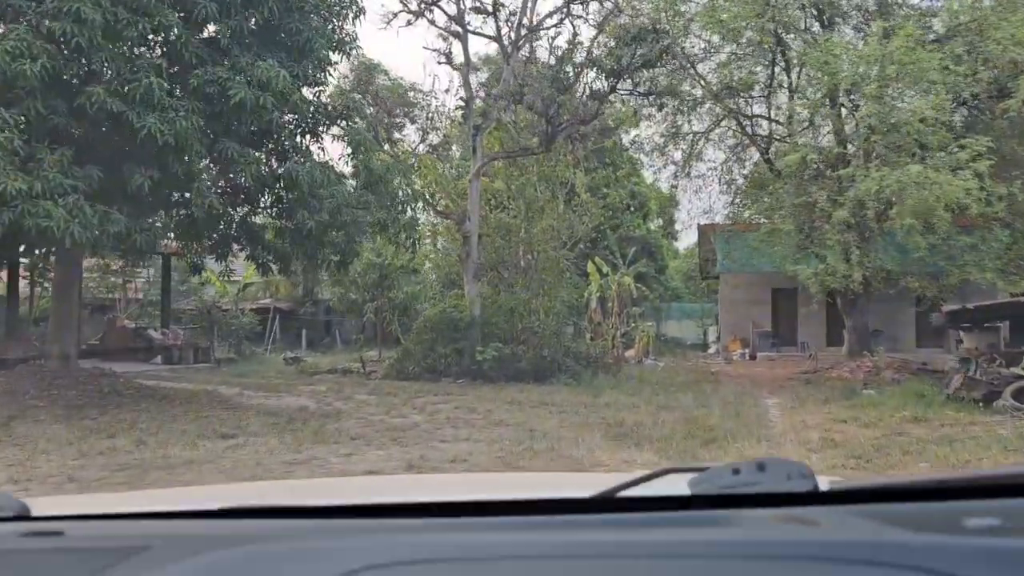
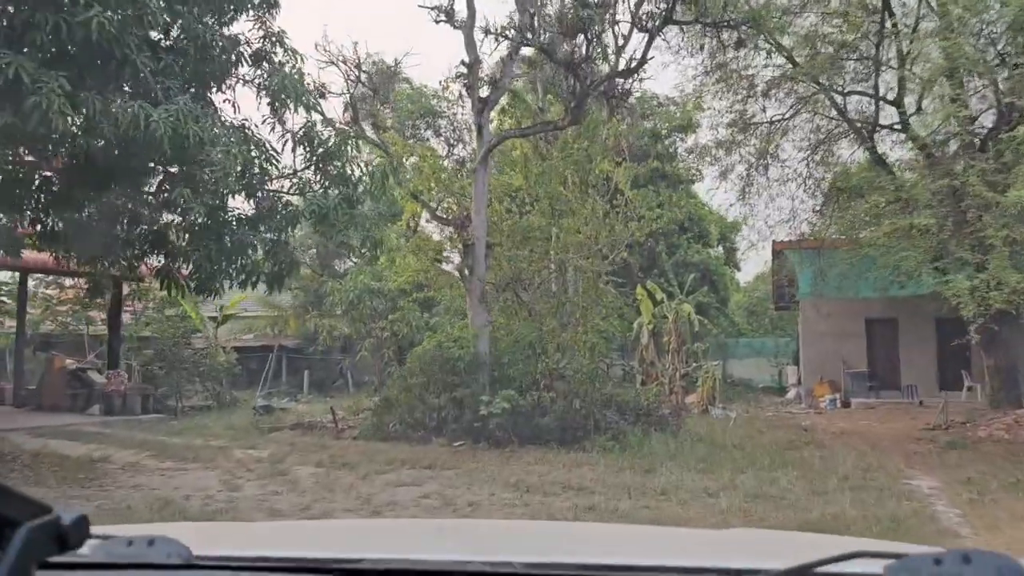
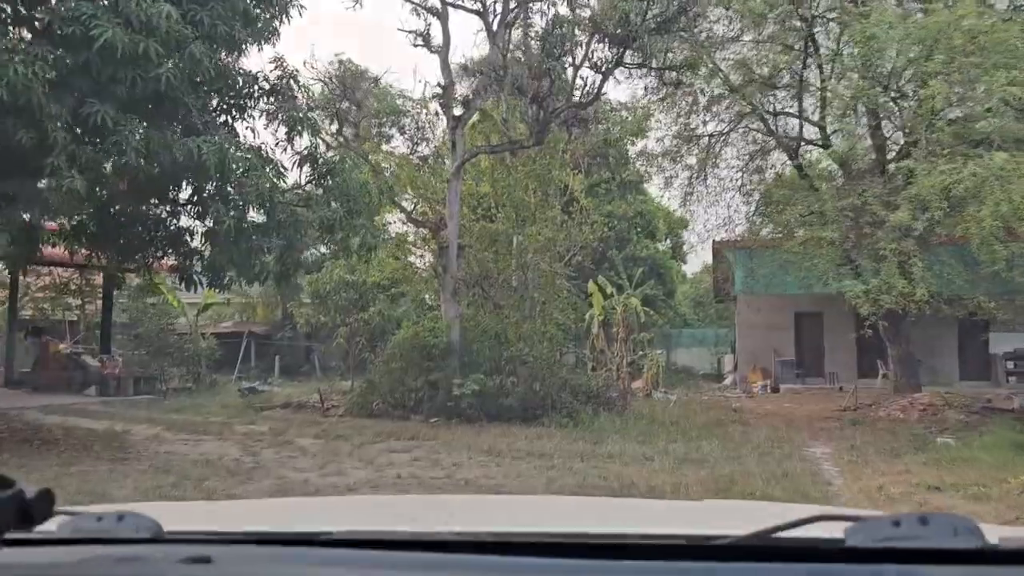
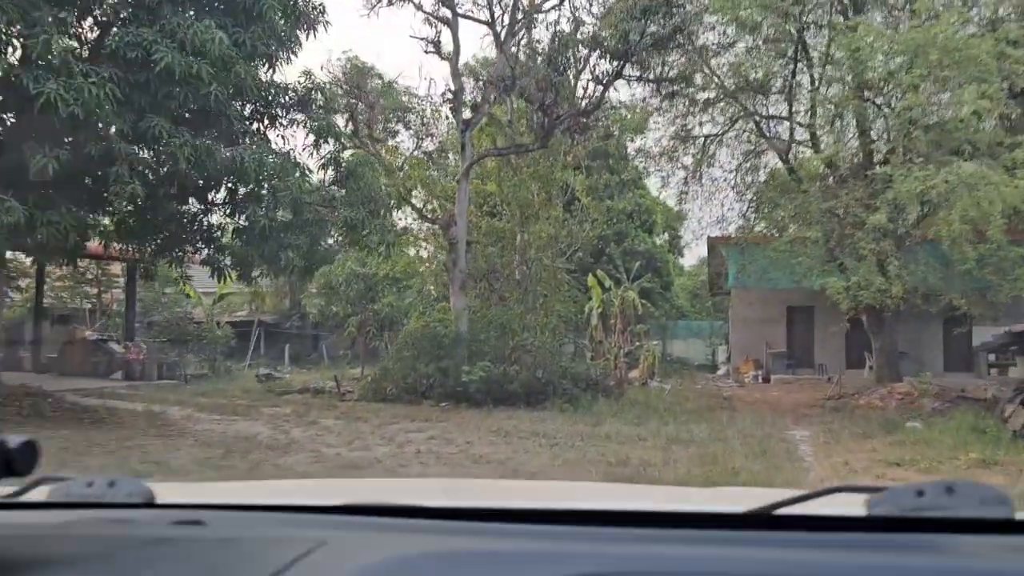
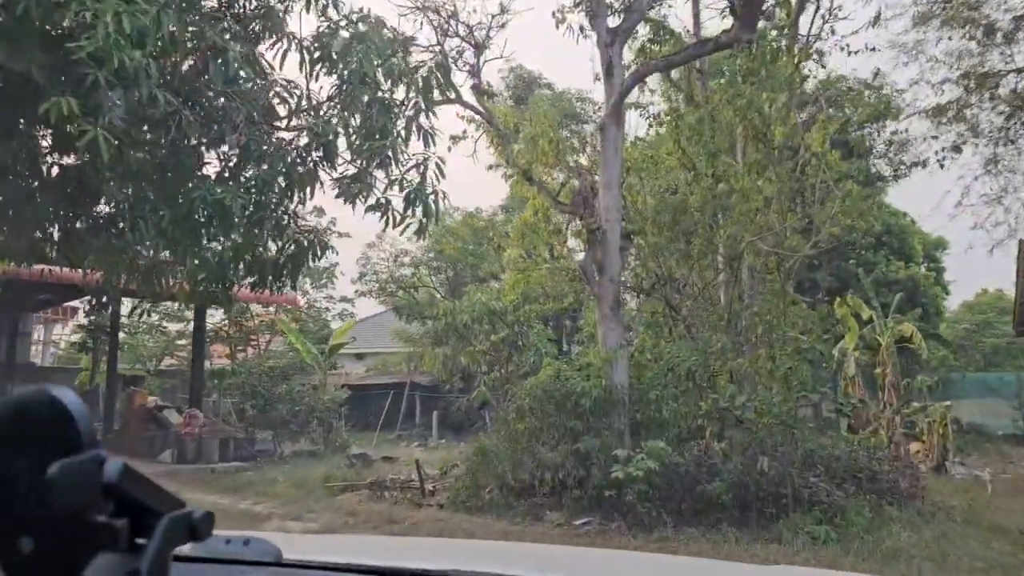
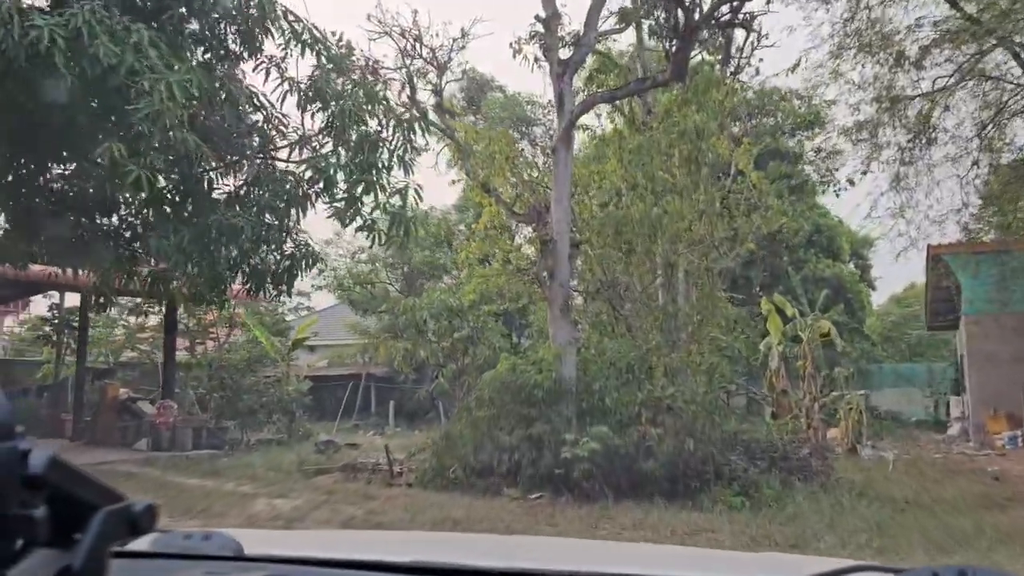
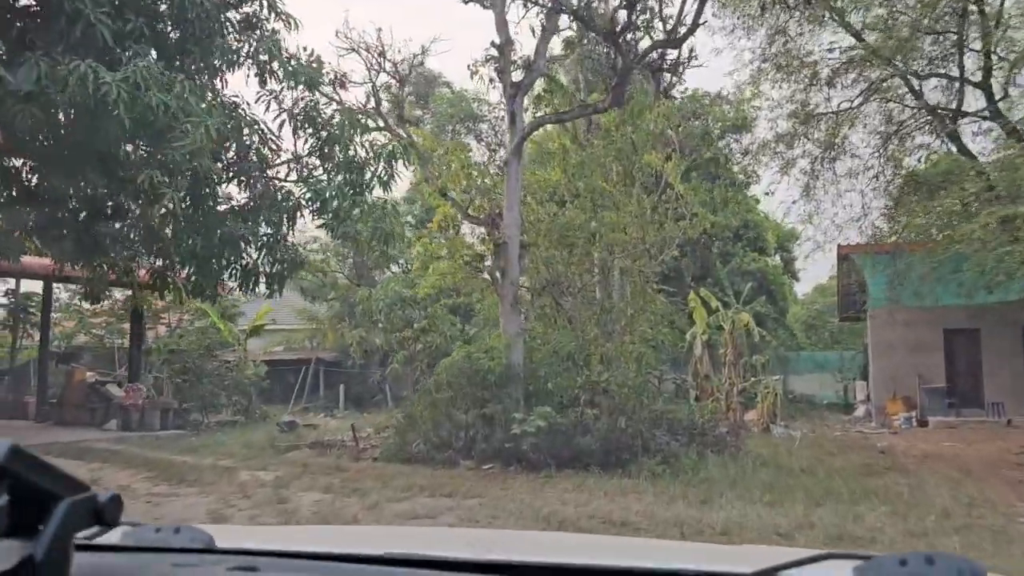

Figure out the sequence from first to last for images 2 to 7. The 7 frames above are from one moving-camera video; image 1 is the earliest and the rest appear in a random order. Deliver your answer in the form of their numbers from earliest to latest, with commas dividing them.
4, 3, 2, 7, 6, 5
